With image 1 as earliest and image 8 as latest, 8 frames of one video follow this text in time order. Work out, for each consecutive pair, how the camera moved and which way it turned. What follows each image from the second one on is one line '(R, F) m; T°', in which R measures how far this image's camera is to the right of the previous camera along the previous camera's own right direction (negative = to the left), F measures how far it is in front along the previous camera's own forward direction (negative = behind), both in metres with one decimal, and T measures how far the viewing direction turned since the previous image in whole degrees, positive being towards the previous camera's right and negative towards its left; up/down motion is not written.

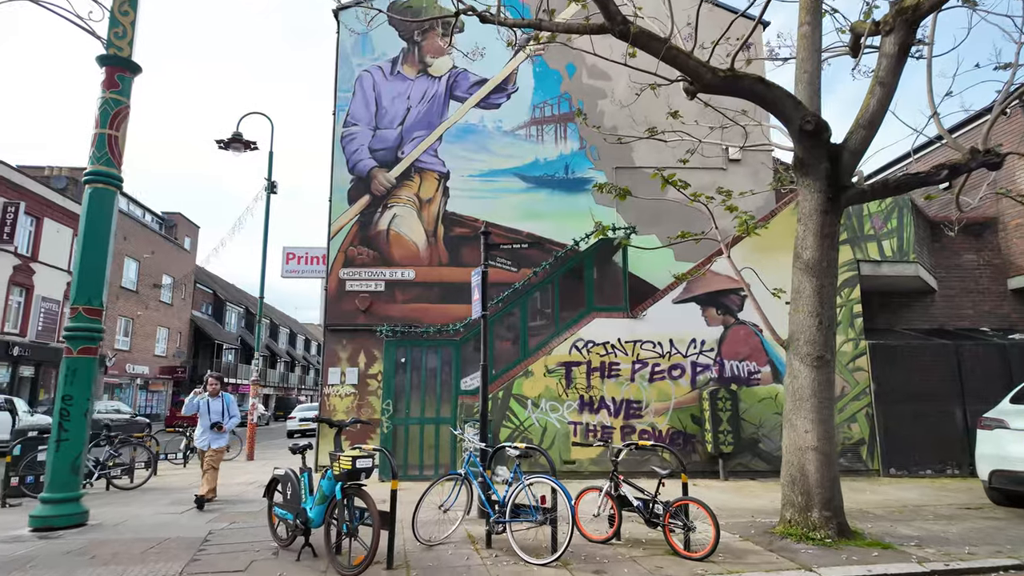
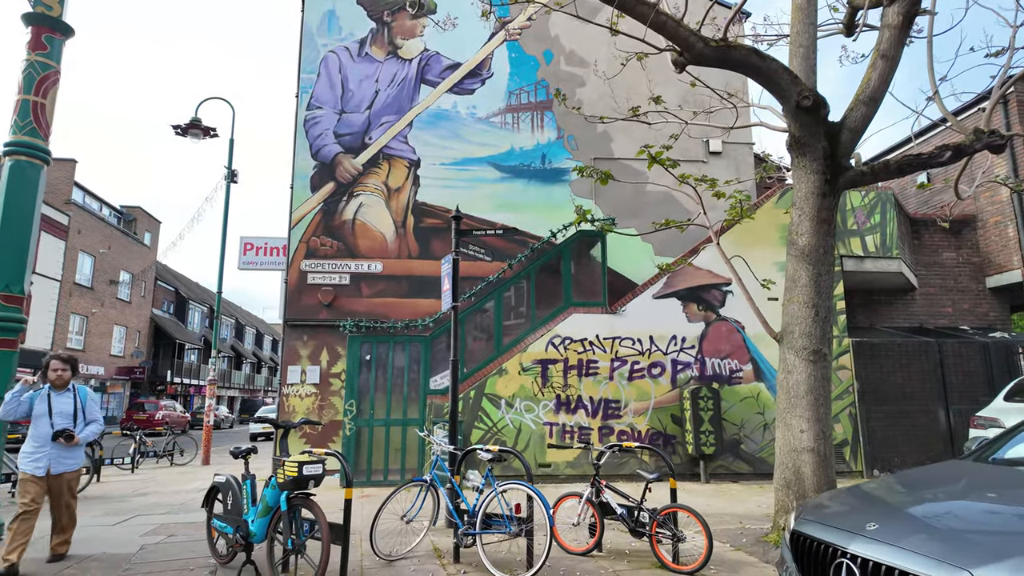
(0.0, +0.7) m; +3°
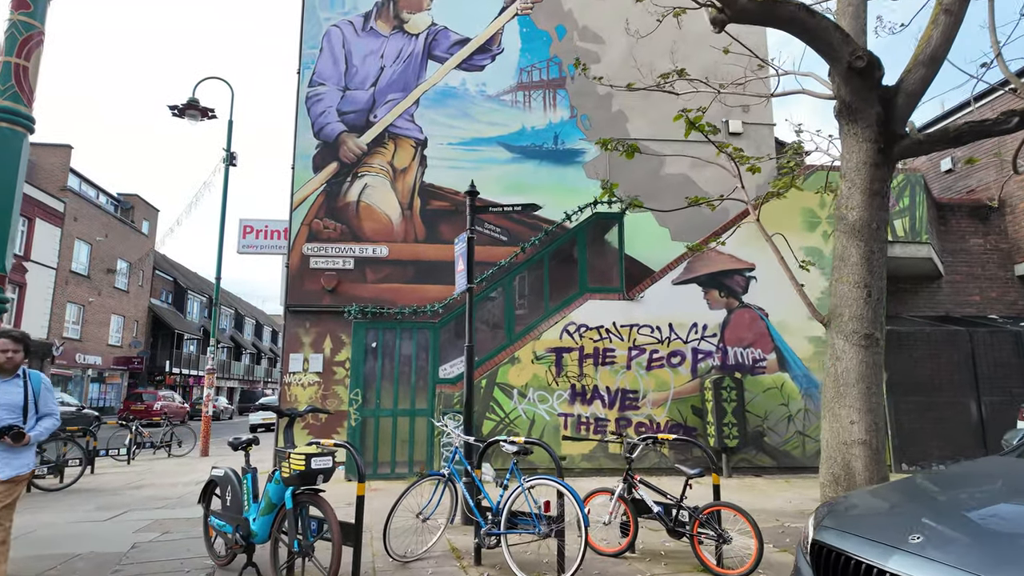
(-0.3, +0.6) m; 0°
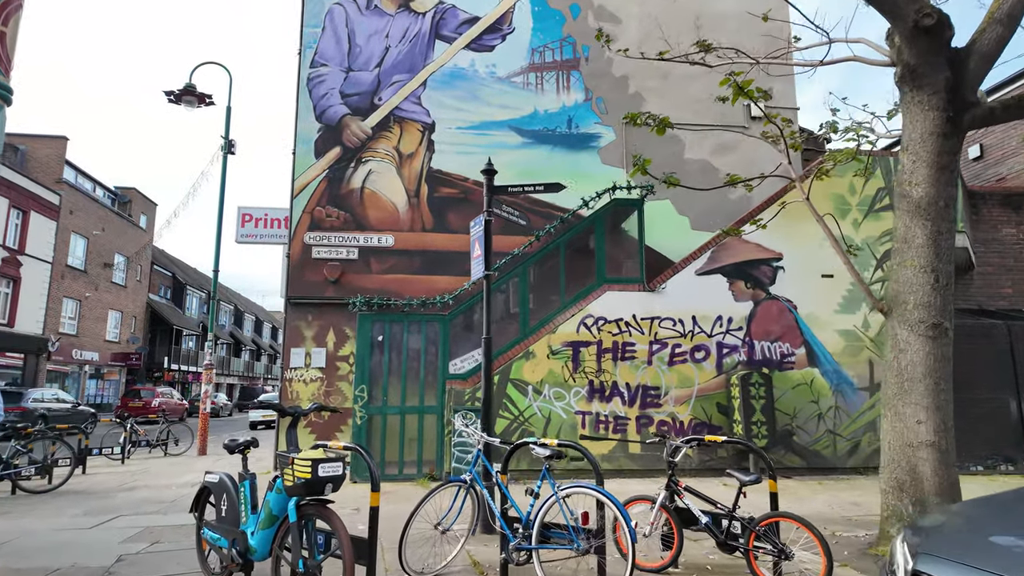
(-0.3, +0.6) m; 0°
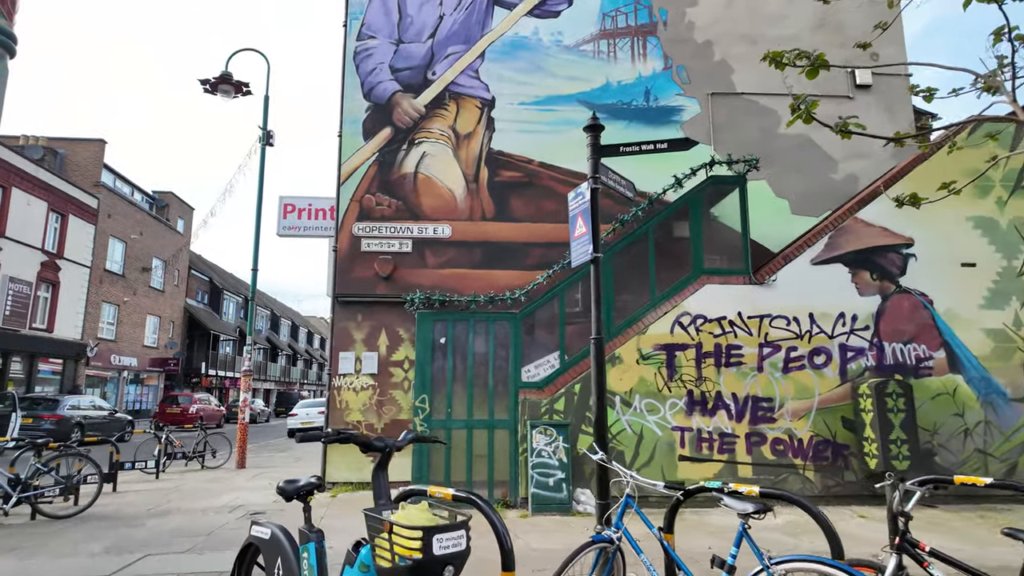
(-0.8, +1.5) m; -3°
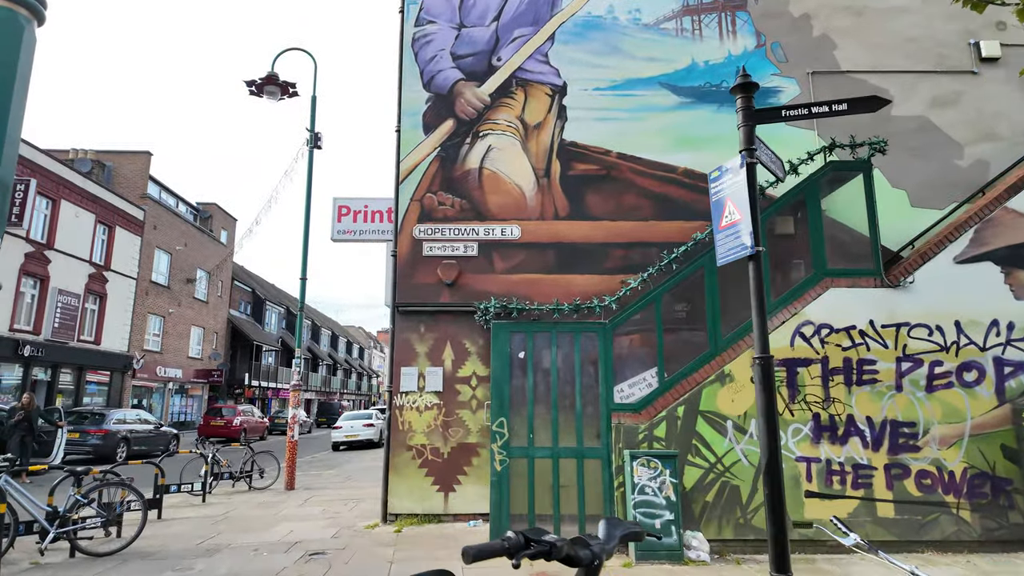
(-0.7, +1.1) m; -3°
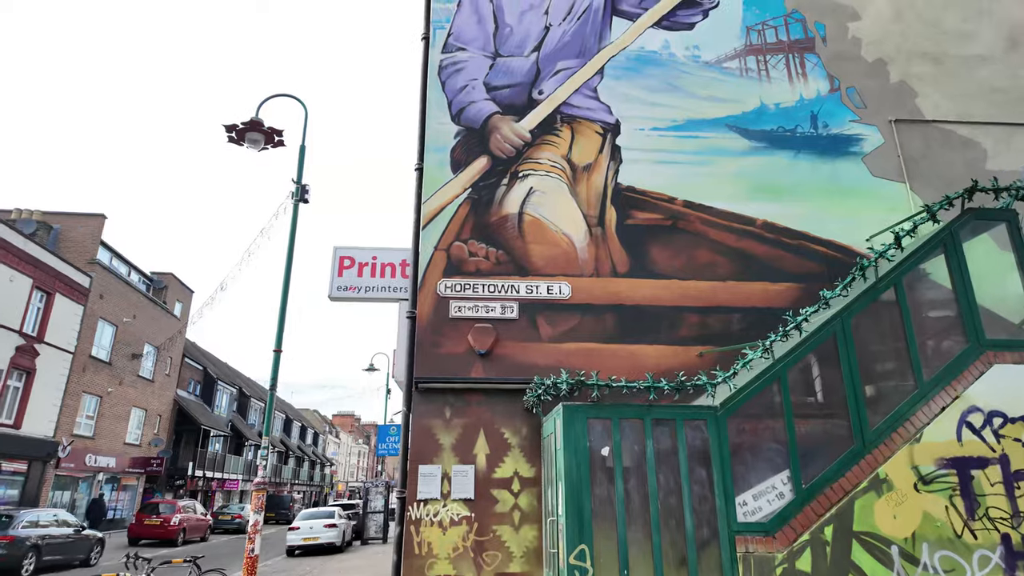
(-1.2, +2.0) m; +4°
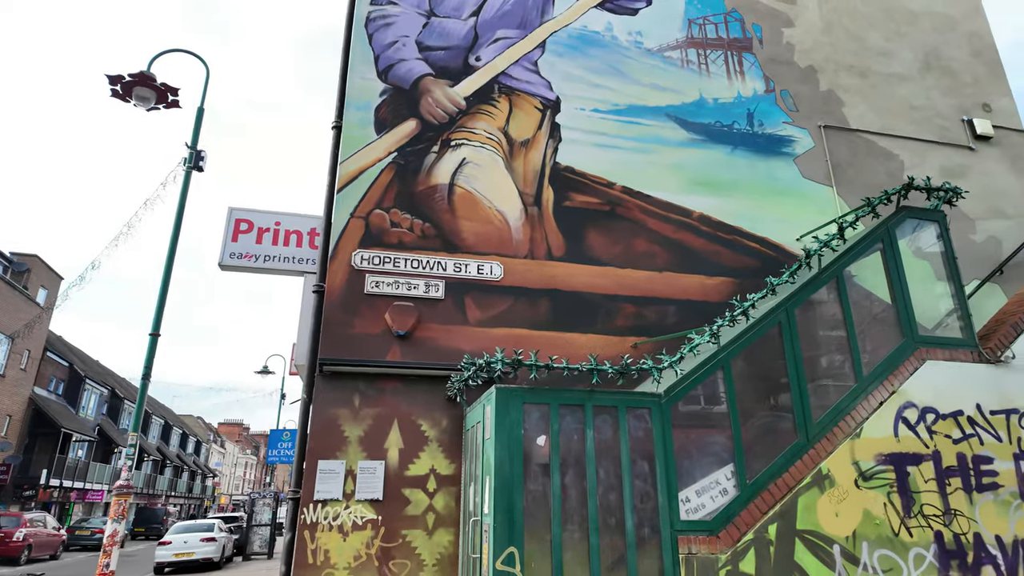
(-0.2, +0.7) m; +9°
